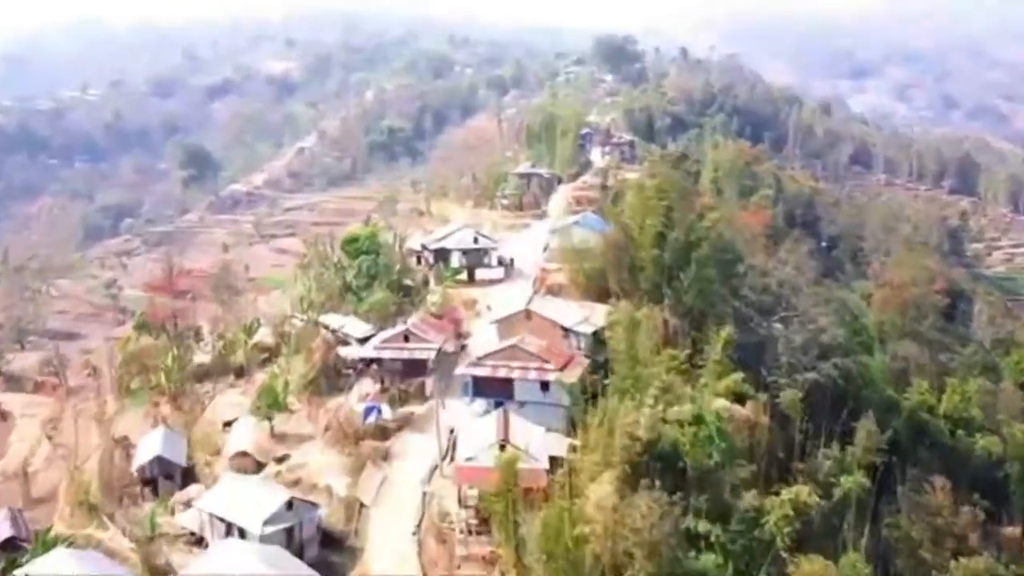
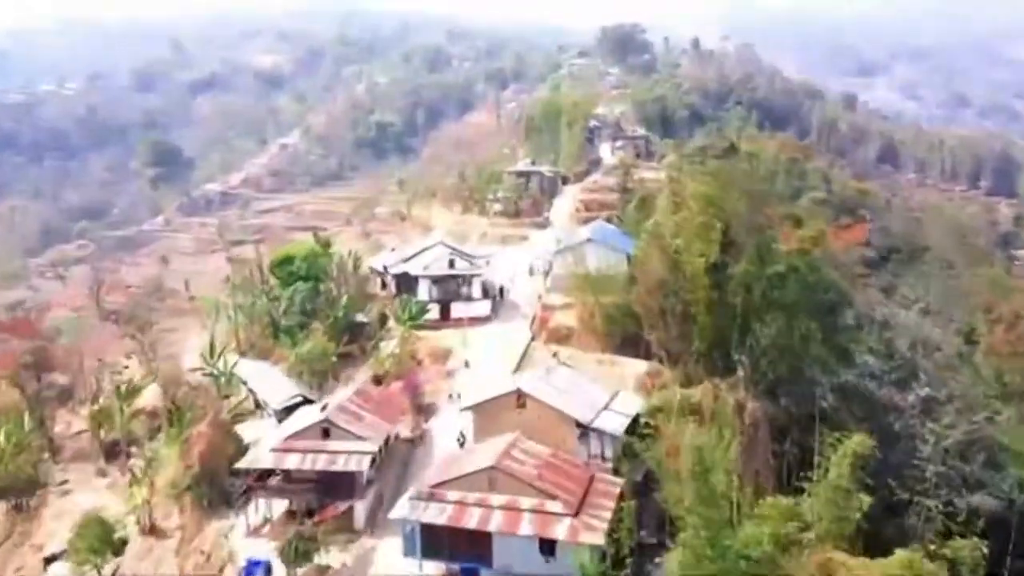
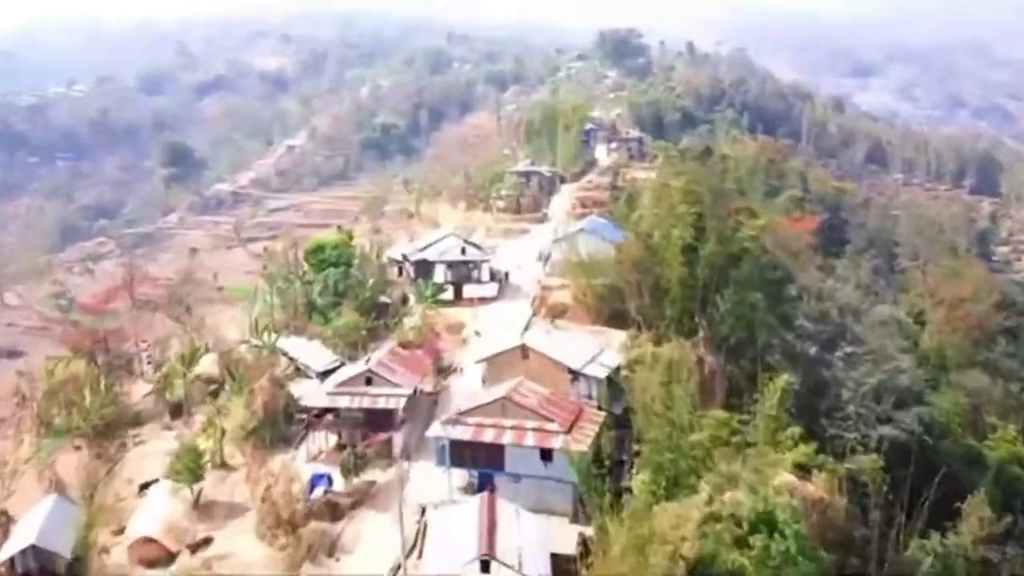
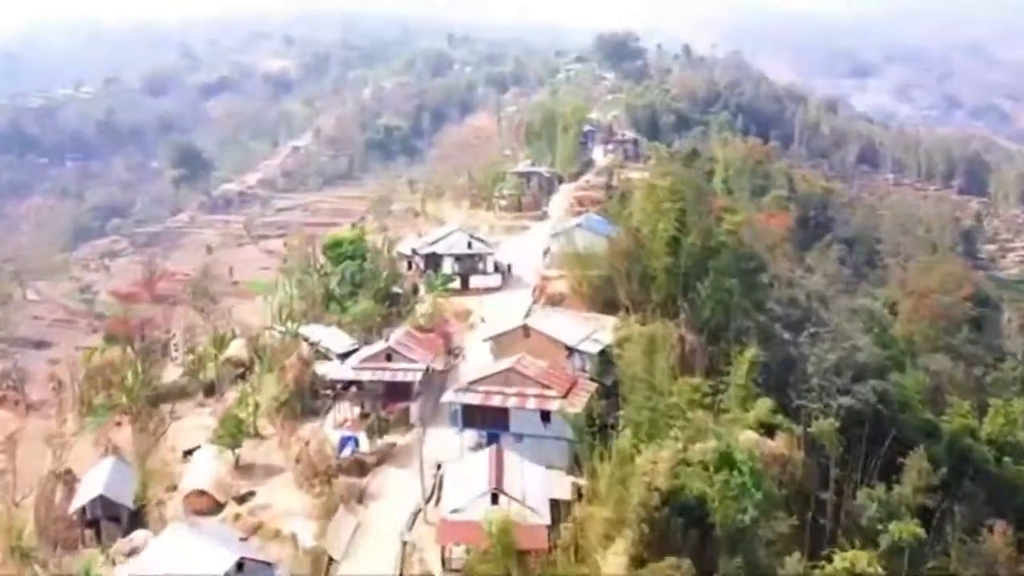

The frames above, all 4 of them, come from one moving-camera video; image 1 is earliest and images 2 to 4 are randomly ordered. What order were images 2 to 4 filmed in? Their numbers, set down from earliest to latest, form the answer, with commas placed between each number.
4, 3, 2
